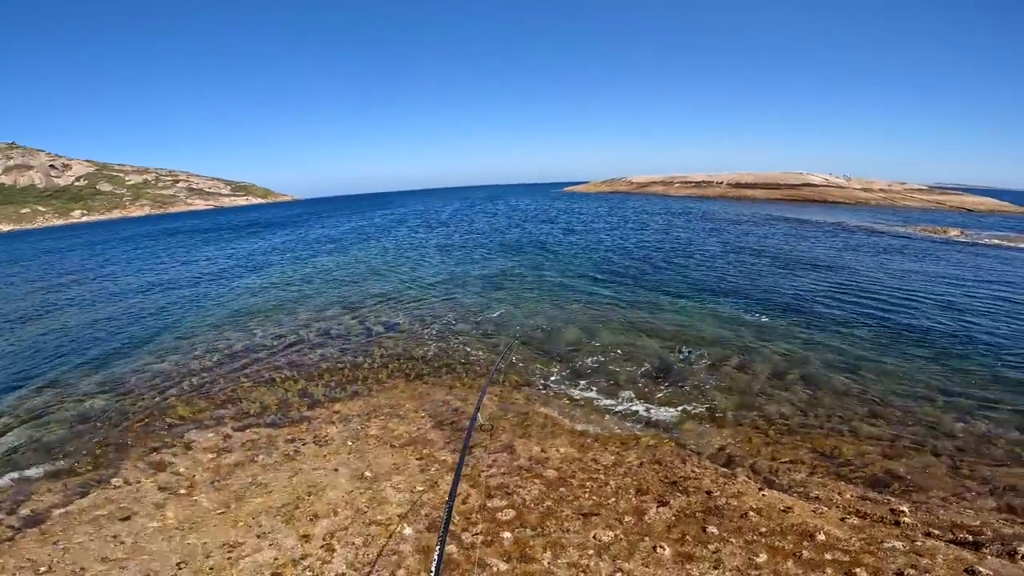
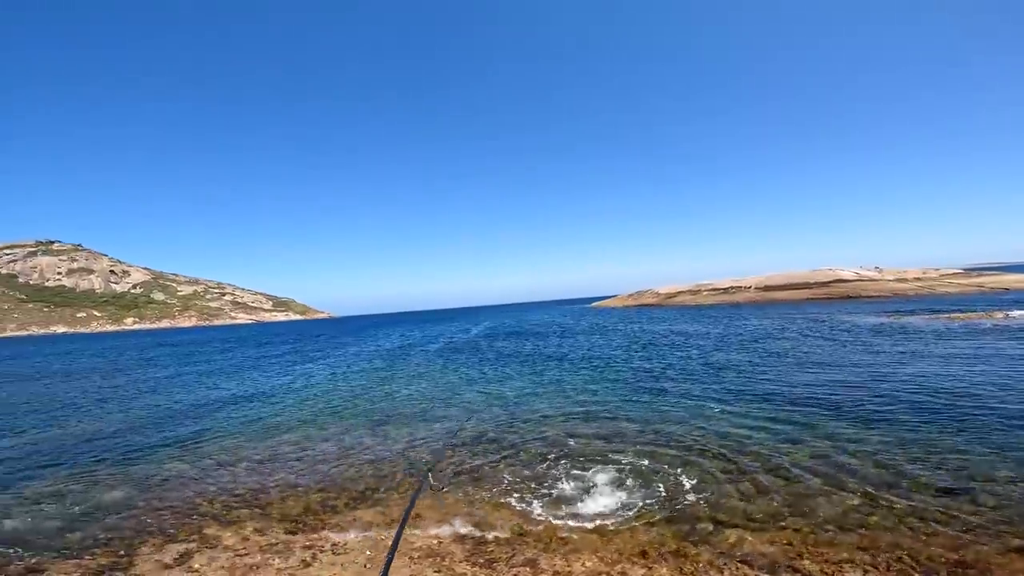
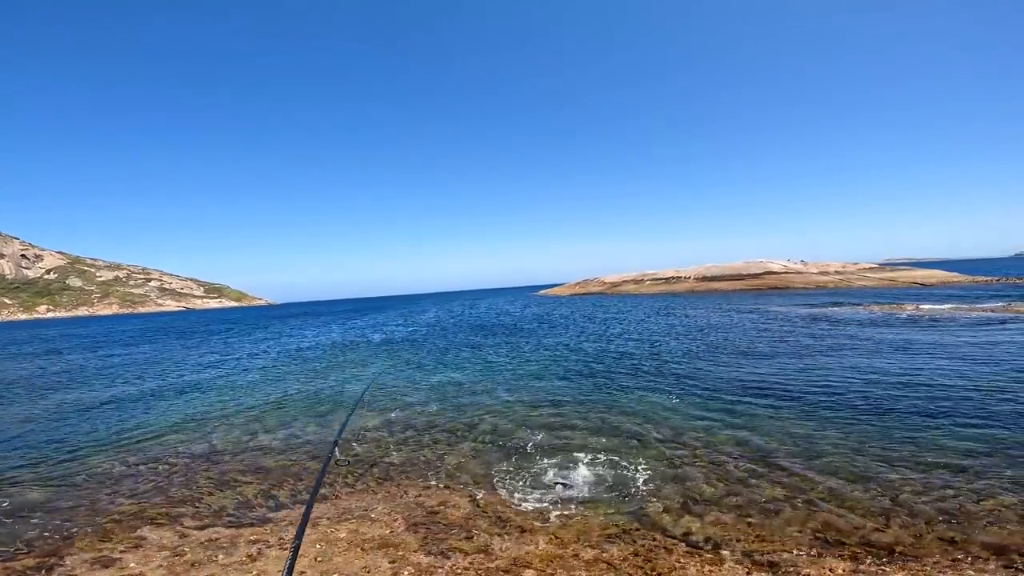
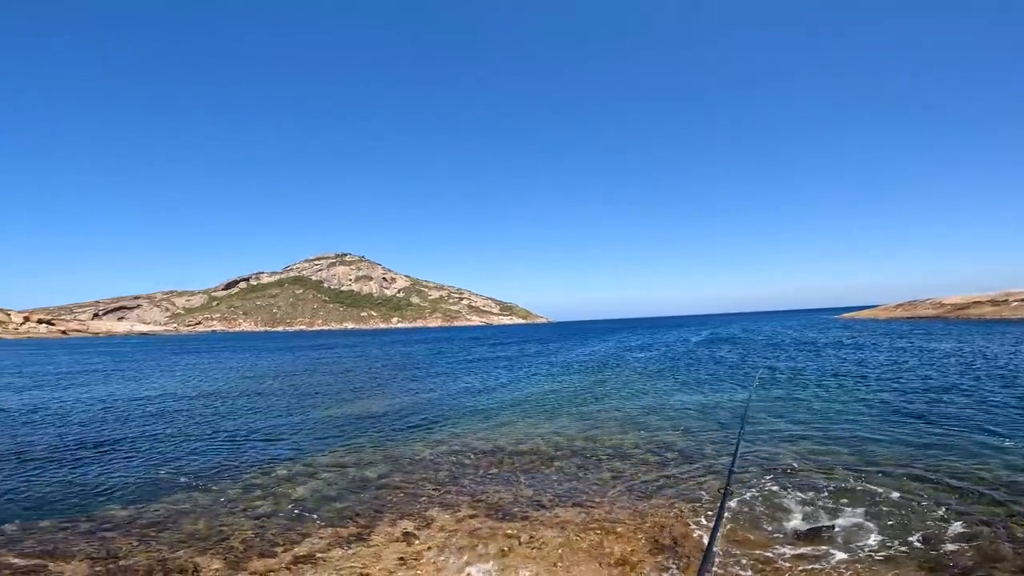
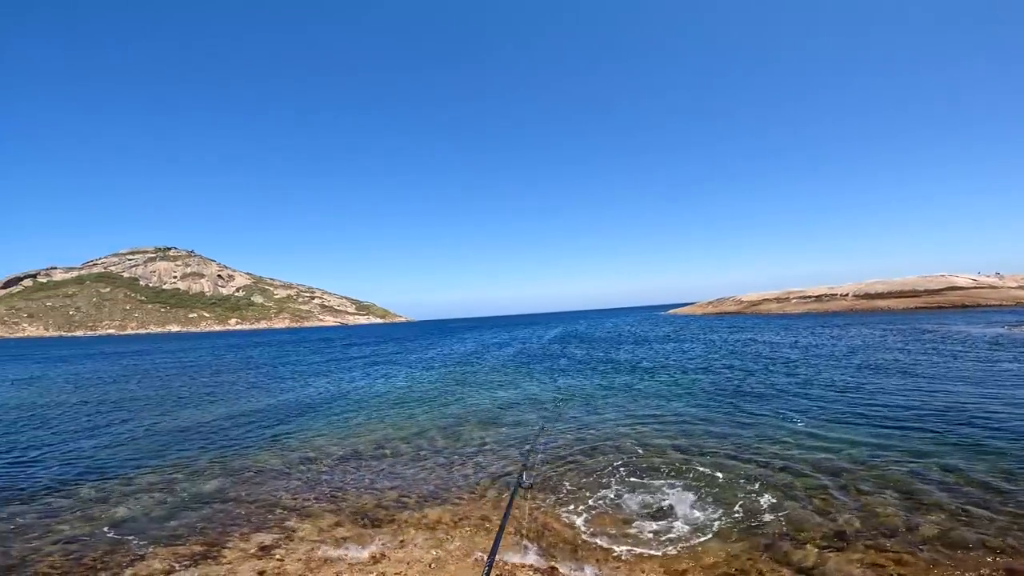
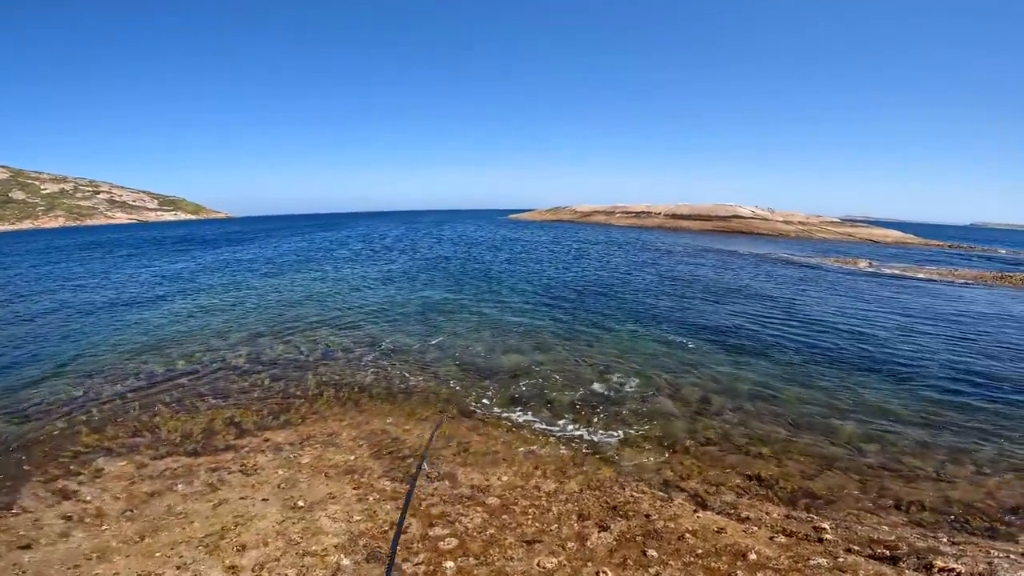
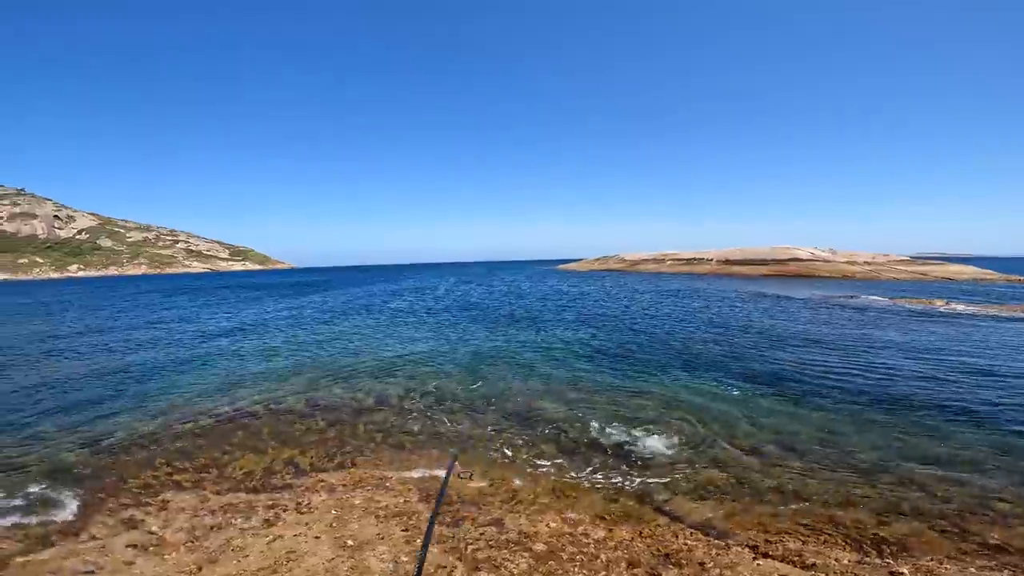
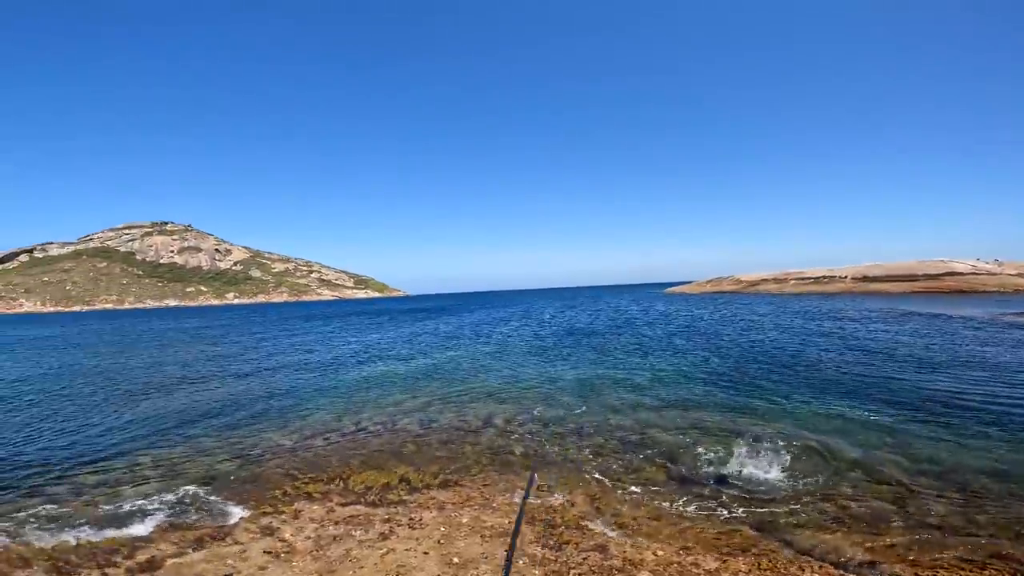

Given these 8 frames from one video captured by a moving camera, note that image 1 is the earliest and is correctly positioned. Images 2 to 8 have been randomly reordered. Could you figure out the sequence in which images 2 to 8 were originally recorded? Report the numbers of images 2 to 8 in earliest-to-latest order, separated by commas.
6, 7, 8, 3, 2, 5, 4
